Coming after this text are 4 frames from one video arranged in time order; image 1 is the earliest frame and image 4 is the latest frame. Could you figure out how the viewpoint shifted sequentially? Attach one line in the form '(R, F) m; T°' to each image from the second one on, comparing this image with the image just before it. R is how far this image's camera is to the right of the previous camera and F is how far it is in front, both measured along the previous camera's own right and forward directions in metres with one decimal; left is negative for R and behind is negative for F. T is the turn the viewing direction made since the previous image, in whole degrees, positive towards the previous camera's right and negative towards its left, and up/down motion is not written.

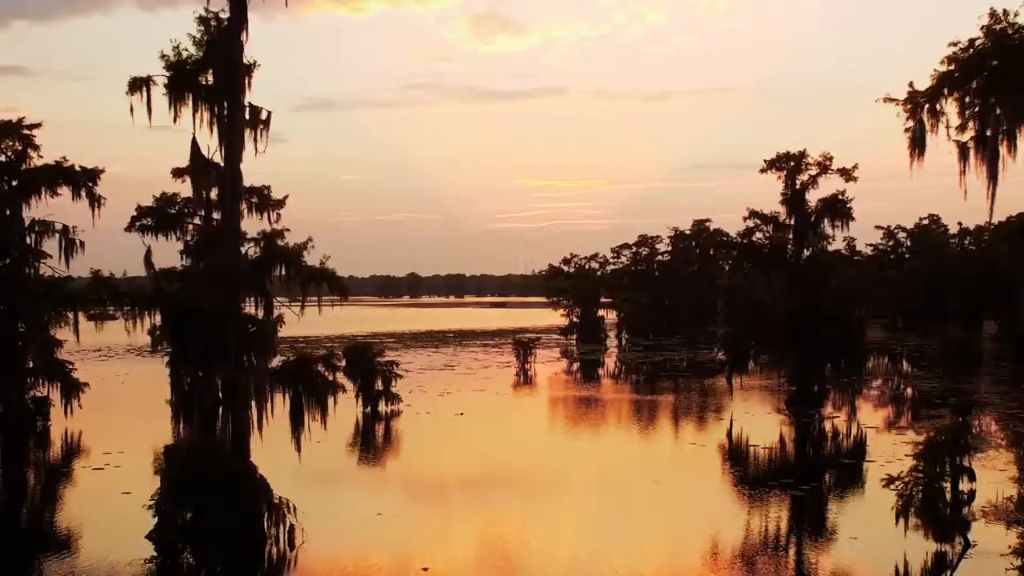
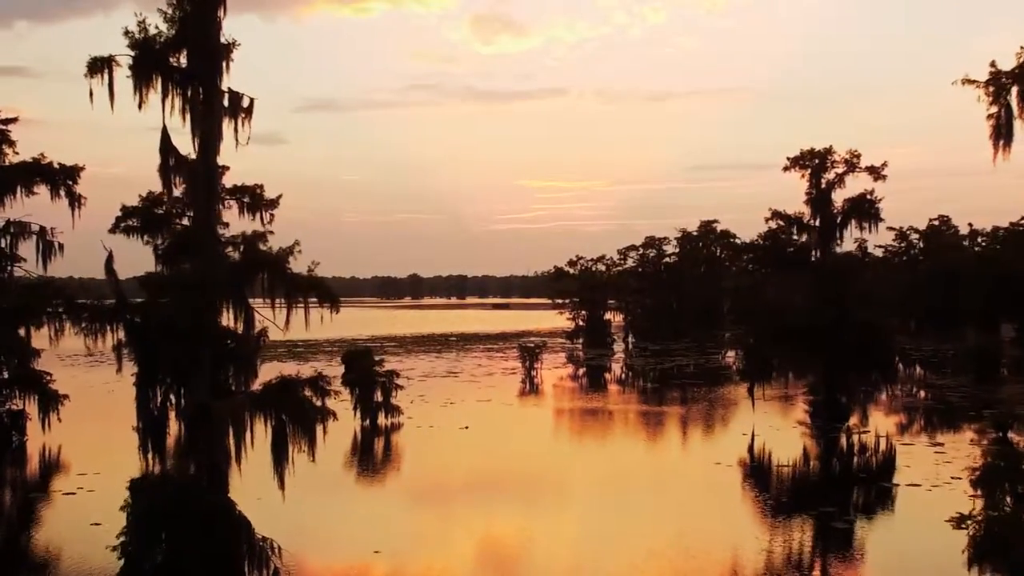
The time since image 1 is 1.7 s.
(-0.2, +1.5) m; 0°
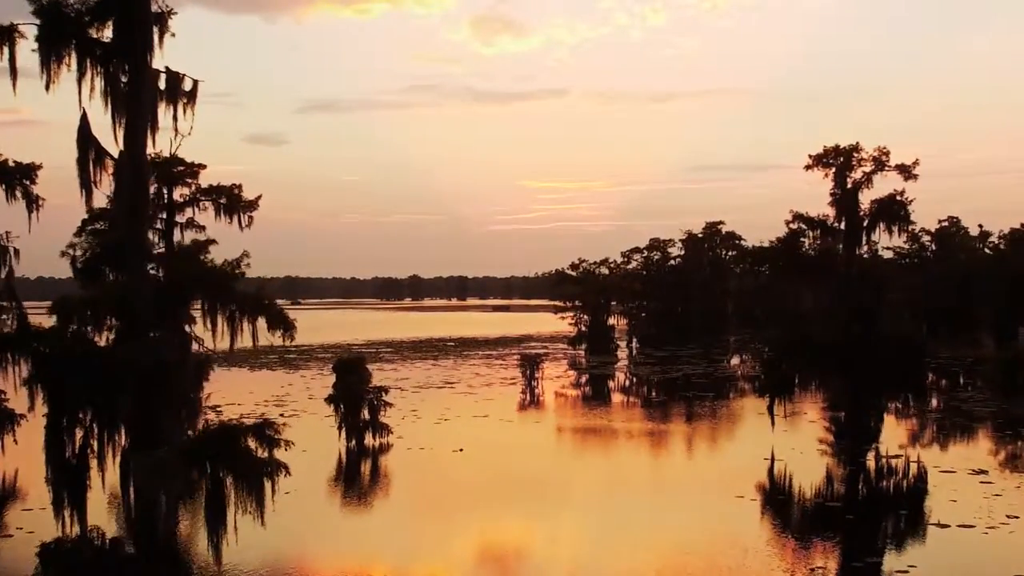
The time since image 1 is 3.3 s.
(+0.1, +1.9) m; 0°
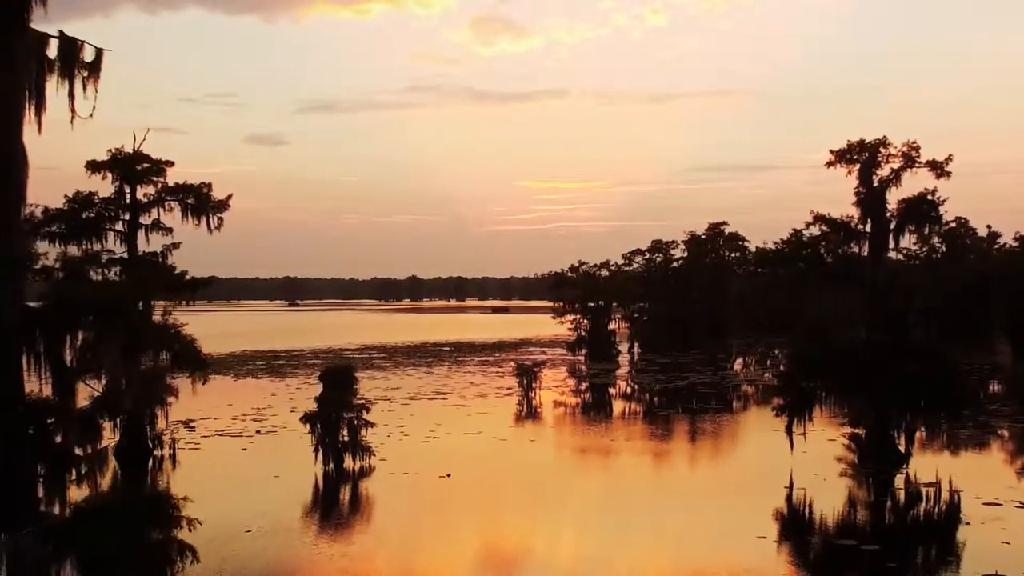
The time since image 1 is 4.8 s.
(+0.1, +1.9) m; 0°
